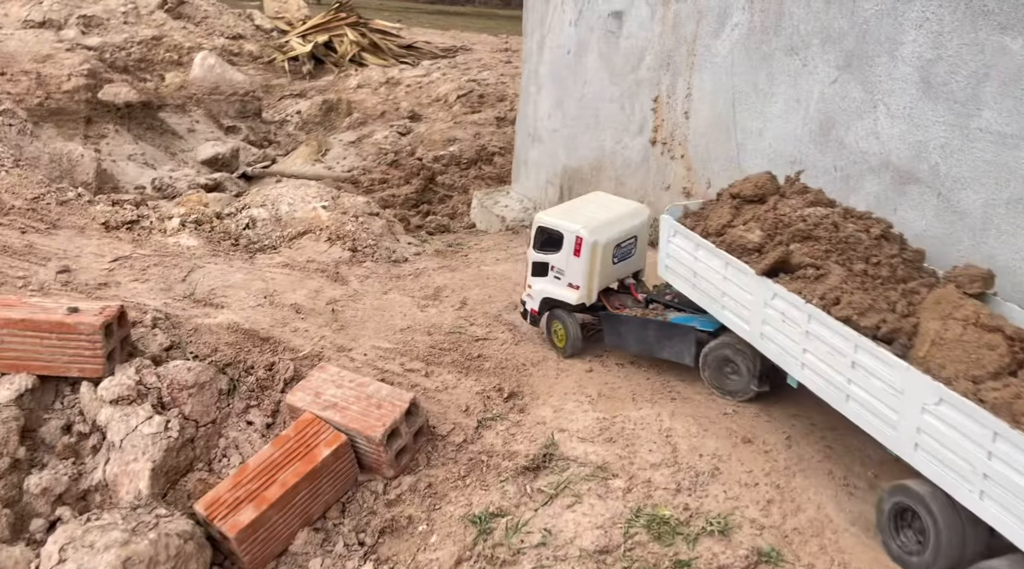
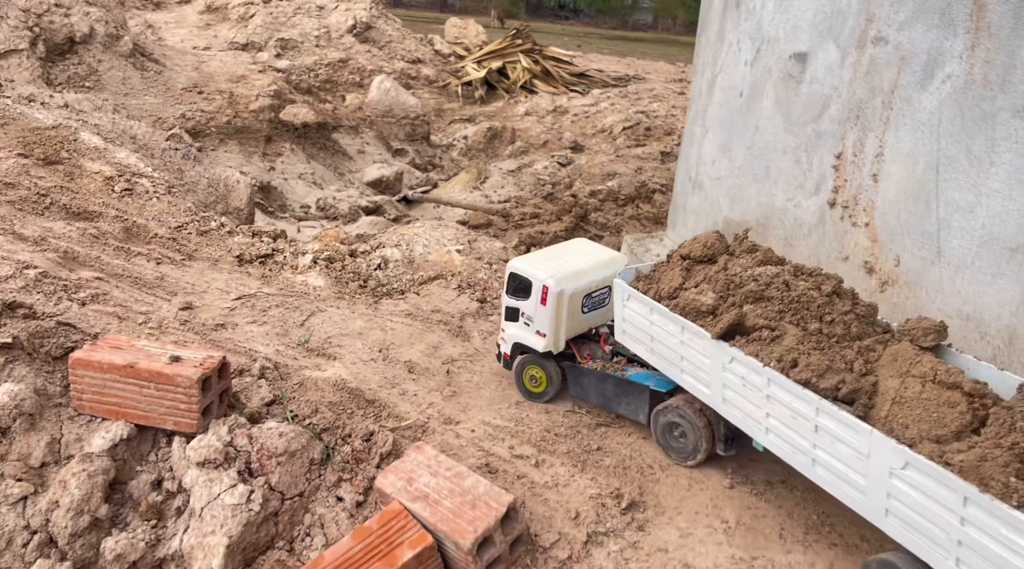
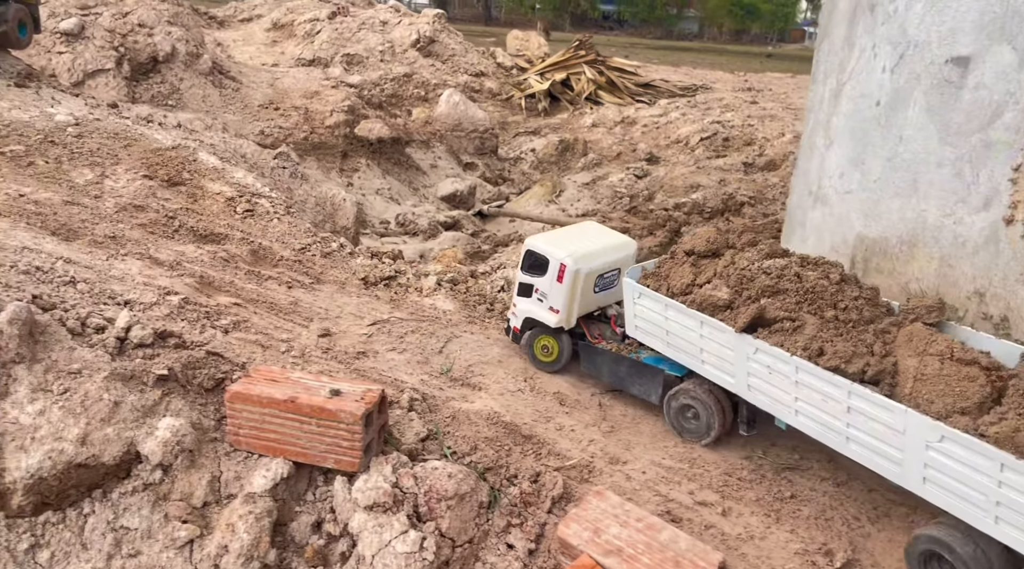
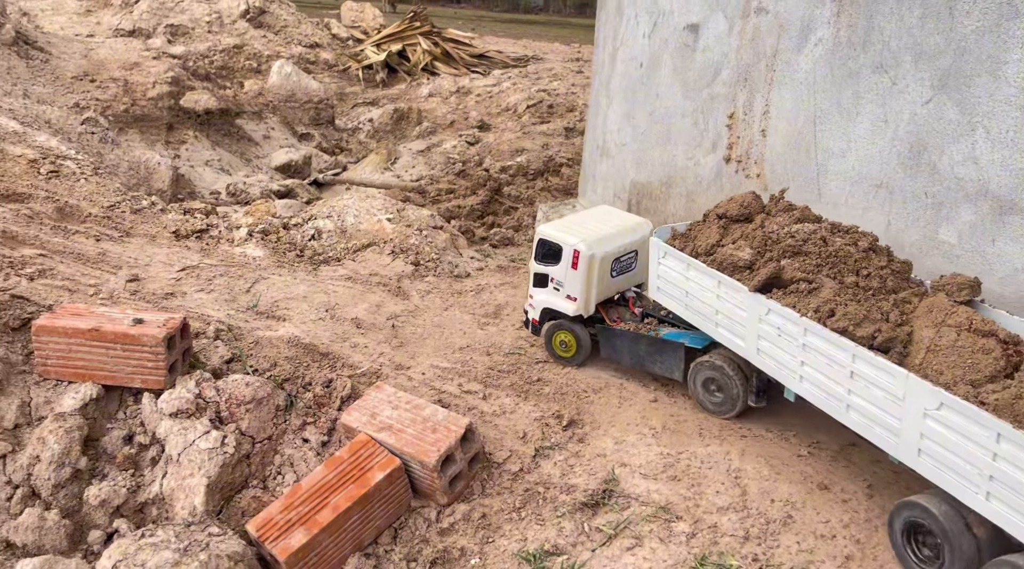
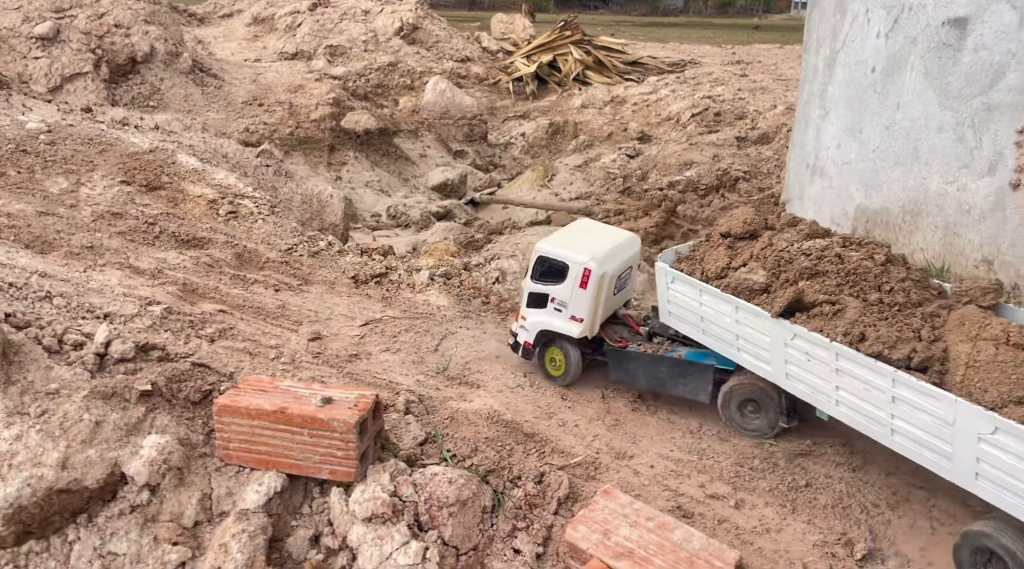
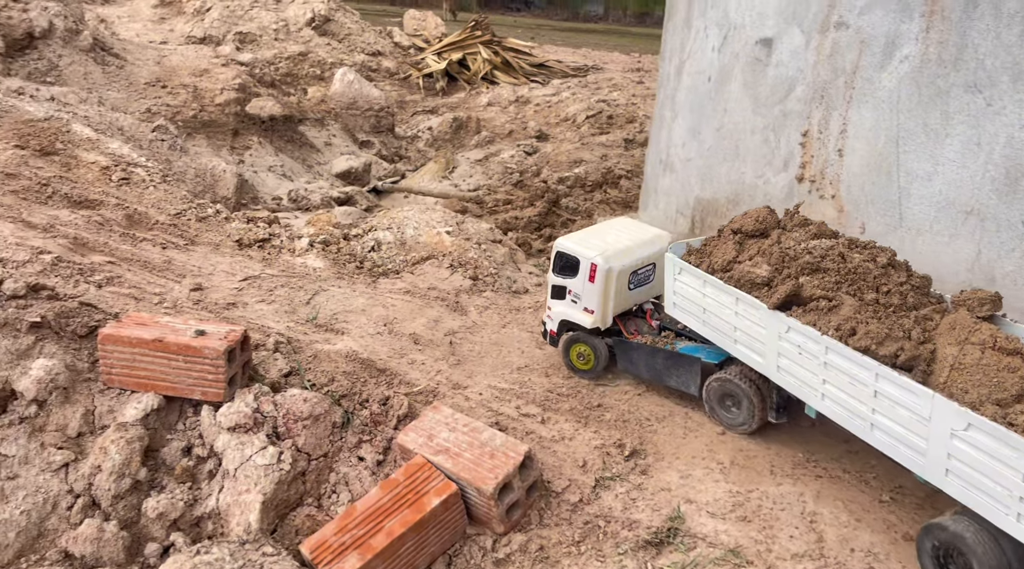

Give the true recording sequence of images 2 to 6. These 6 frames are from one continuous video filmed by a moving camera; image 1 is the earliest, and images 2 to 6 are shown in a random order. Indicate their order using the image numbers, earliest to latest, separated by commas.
4, 6, 2, 3, 5
